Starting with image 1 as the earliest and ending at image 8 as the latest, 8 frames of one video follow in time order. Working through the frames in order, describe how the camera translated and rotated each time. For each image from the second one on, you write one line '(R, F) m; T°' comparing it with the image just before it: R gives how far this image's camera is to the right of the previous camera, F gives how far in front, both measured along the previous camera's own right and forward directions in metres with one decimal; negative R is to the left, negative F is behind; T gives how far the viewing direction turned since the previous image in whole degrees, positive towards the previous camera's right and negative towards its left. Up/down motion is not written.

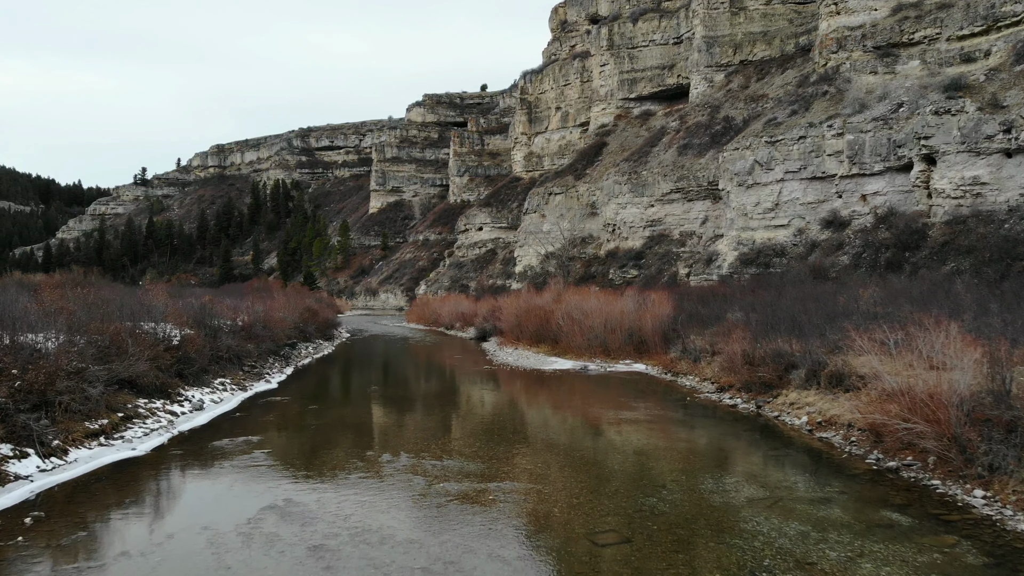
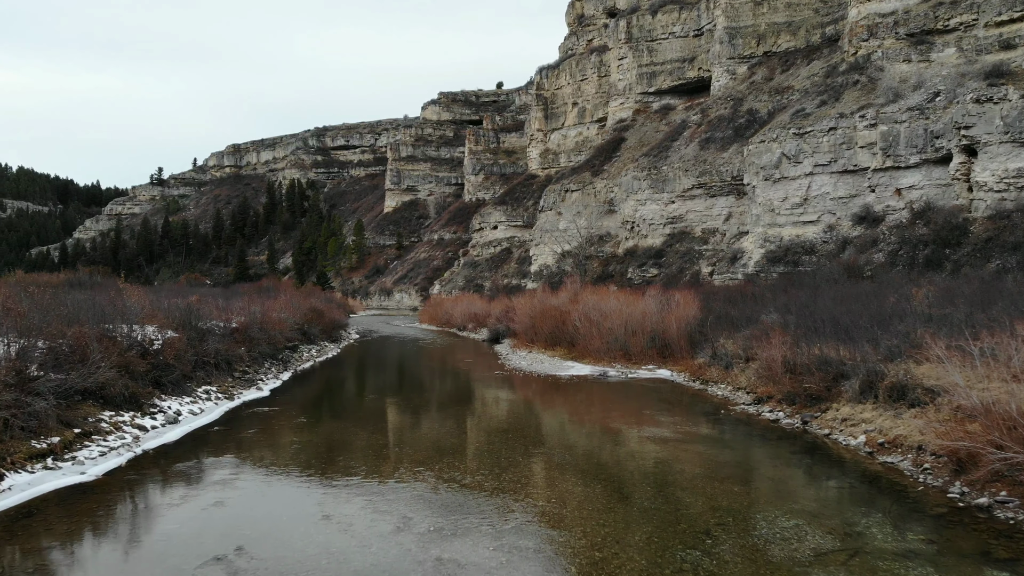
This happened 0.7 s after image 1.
(+0.1, +1.3) m; -2°
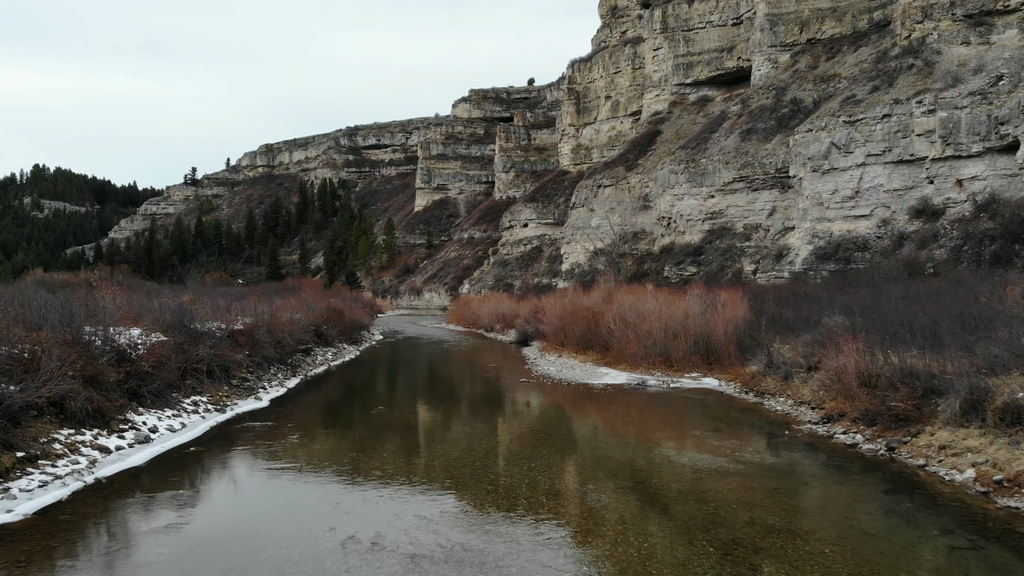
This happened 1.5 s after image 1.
(+0.1, +1.5) m; -3°
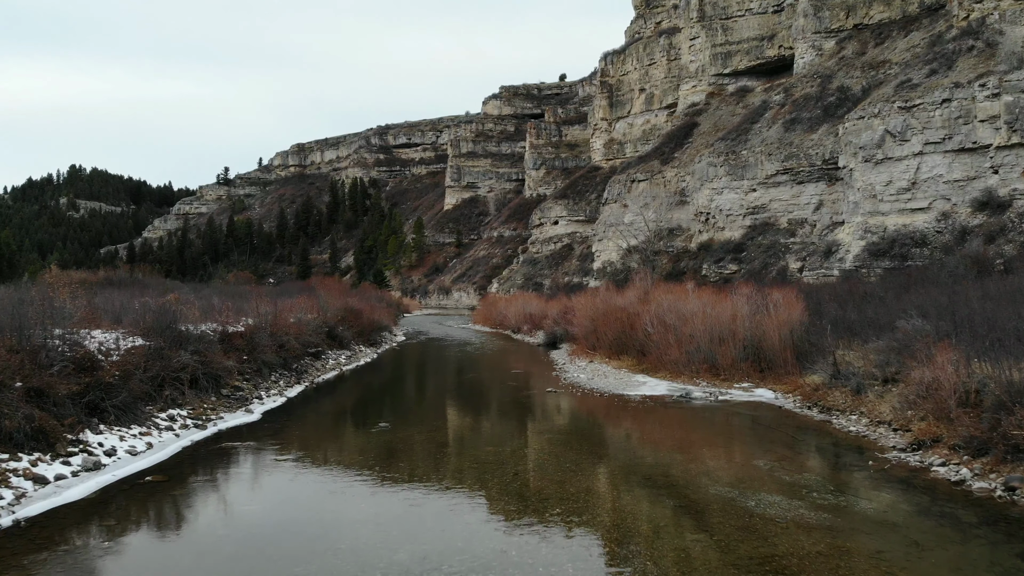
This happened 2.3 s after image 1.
(+0.1, +1.5) m; -3°
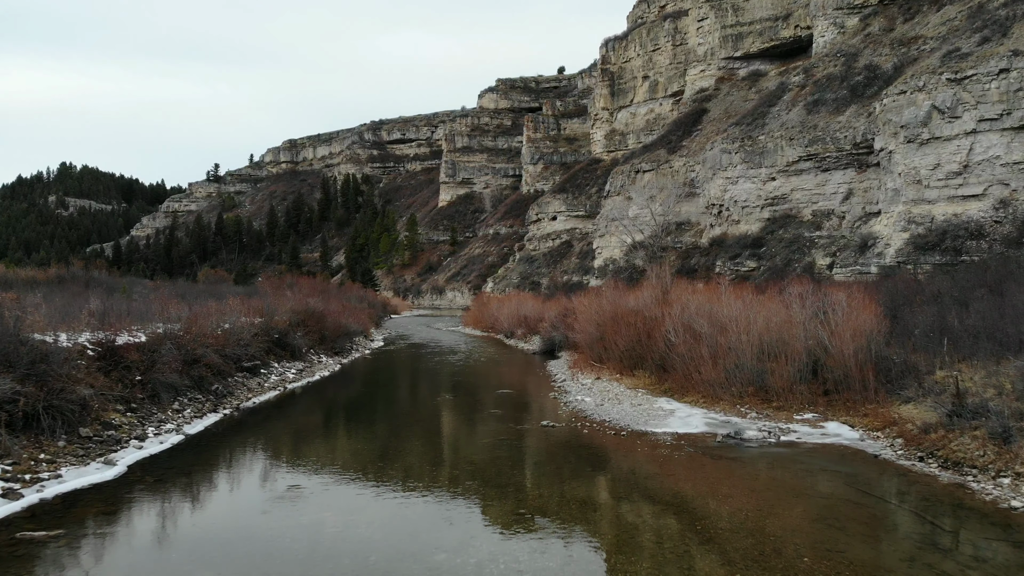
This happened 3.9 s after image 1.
(+0.3, +3.4) m; 0°
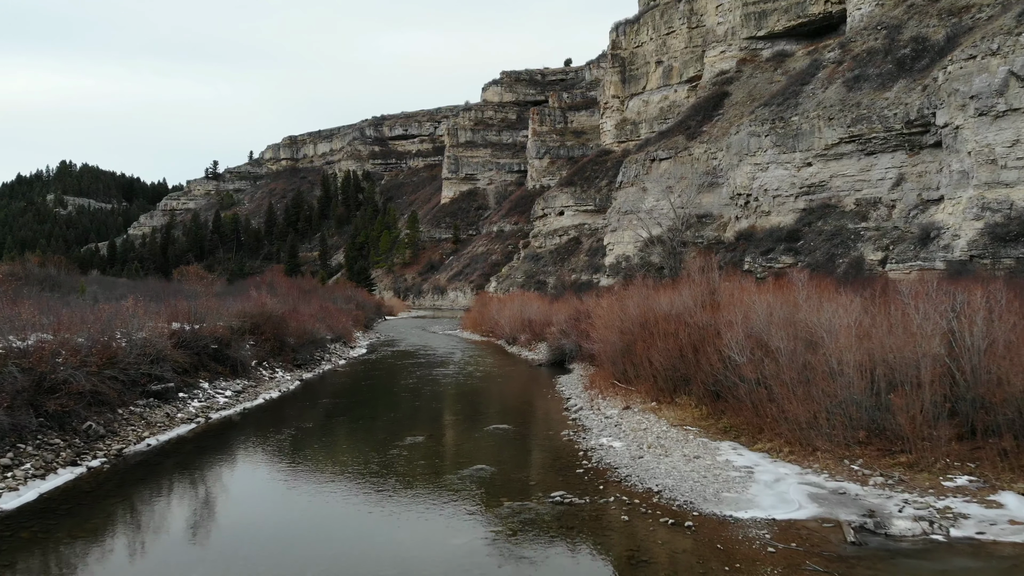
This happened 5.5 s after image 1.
(+0.1, +3.4) m; -1°
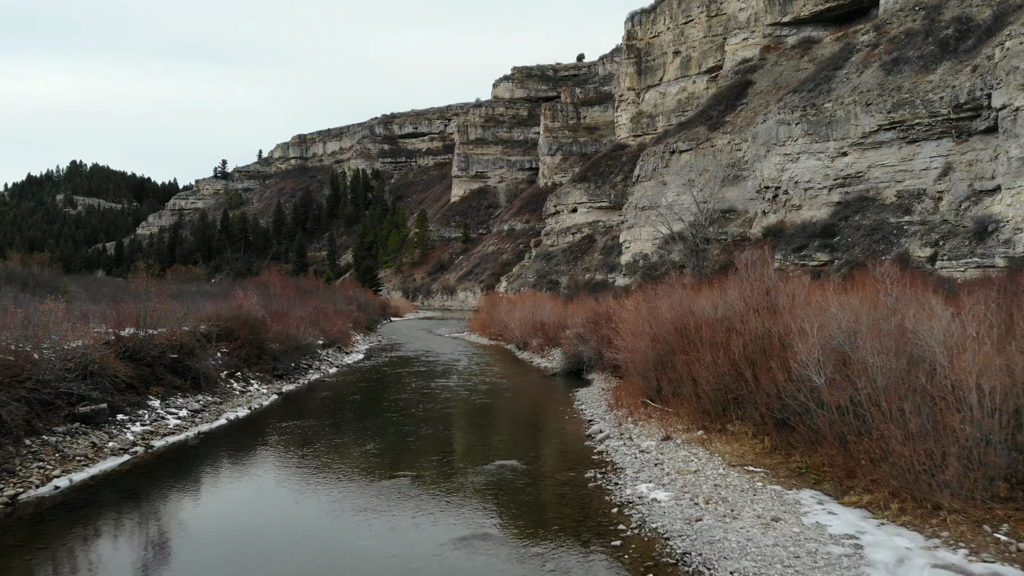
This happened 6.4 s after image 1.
(0.0, +1.9) m; -1°
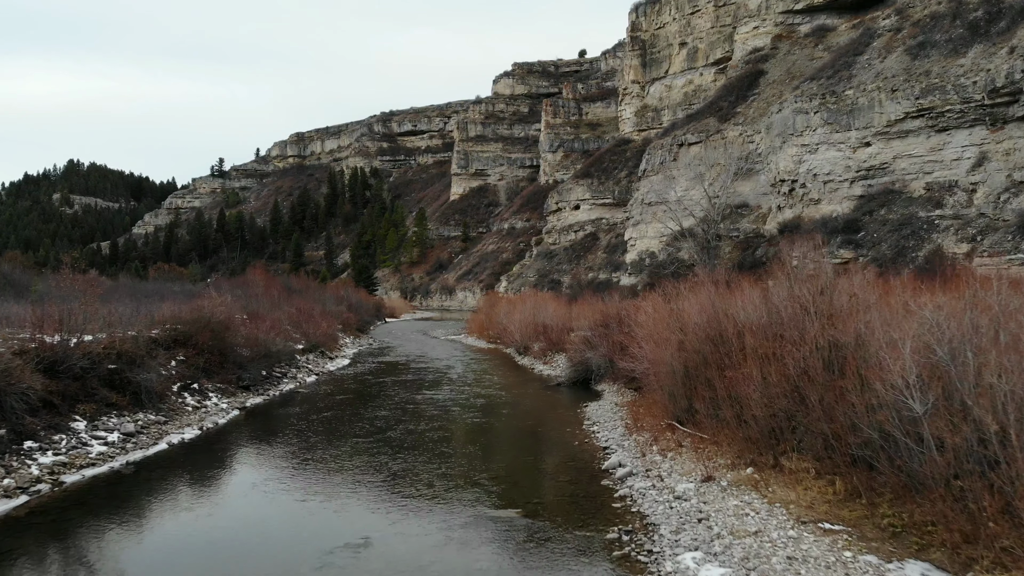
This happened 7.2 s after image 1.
(0.0, +1.7) m; 0°
